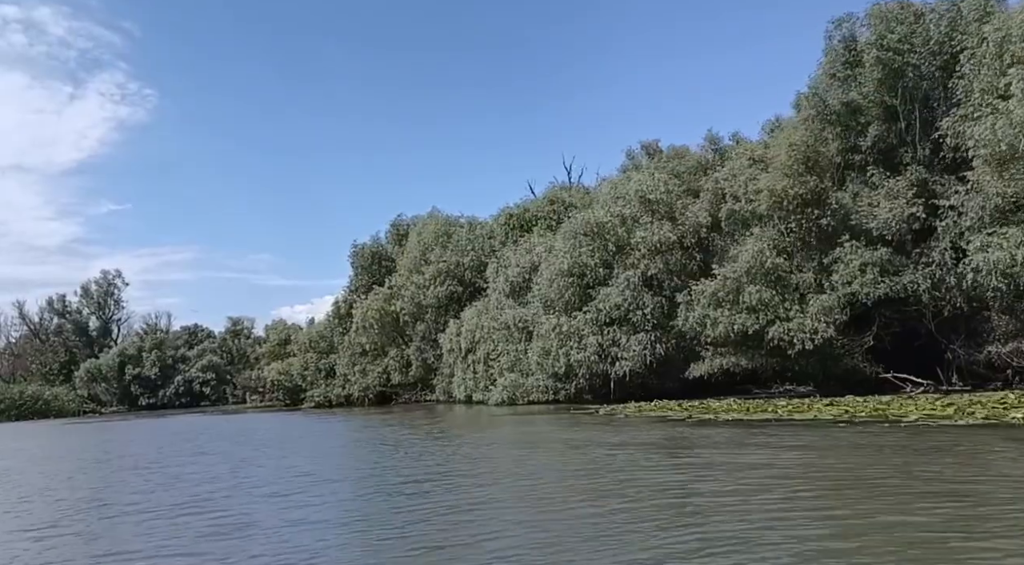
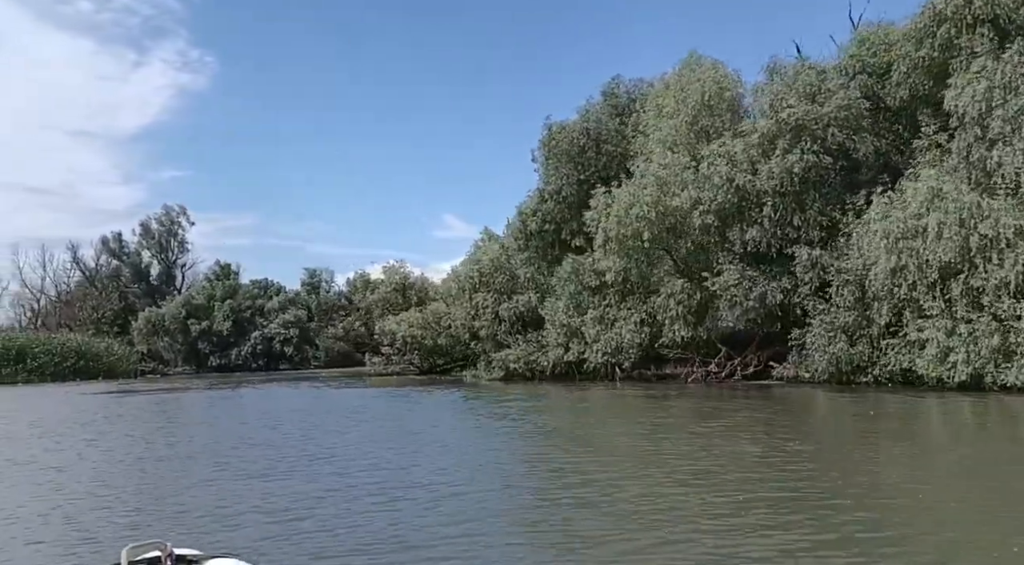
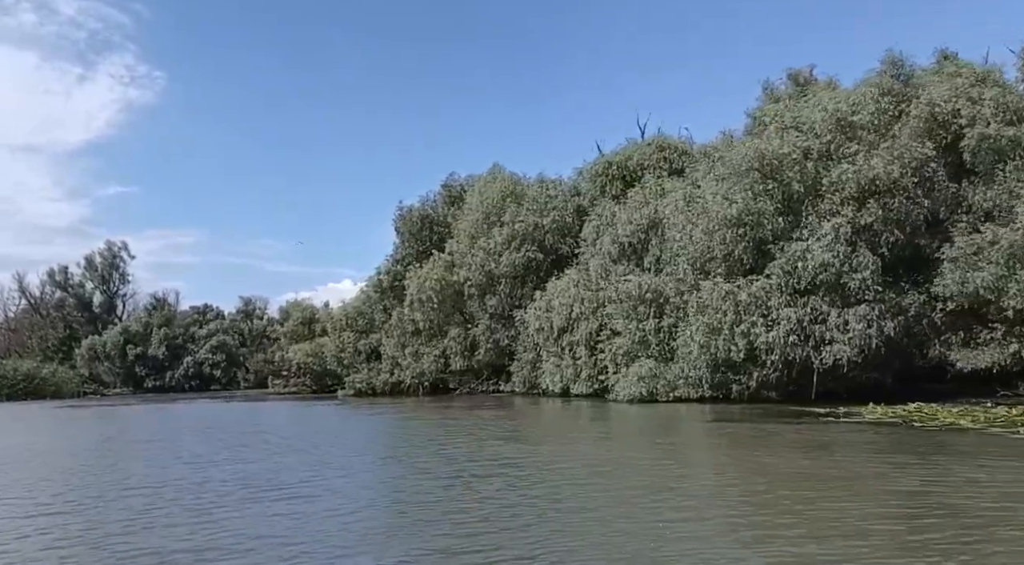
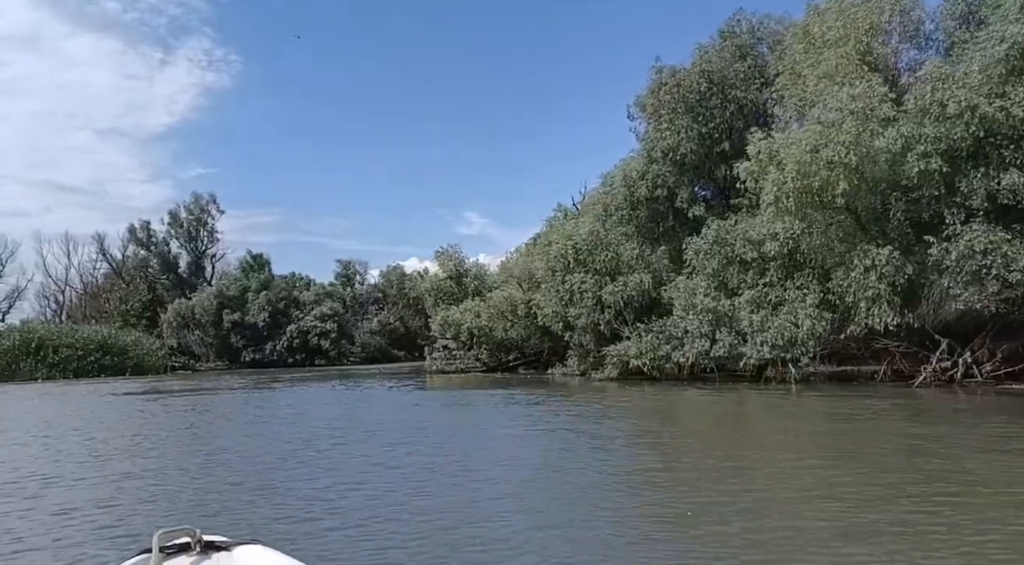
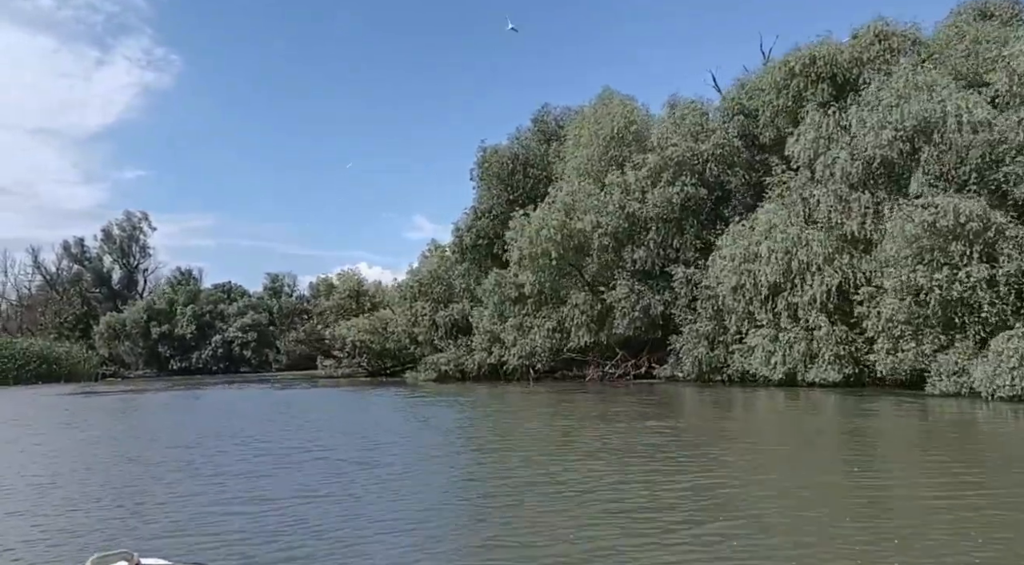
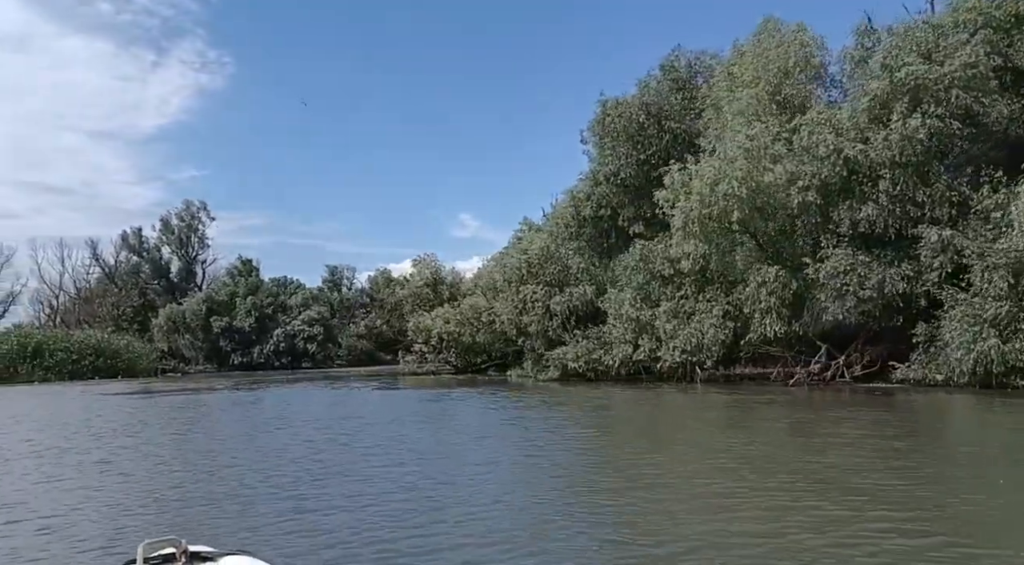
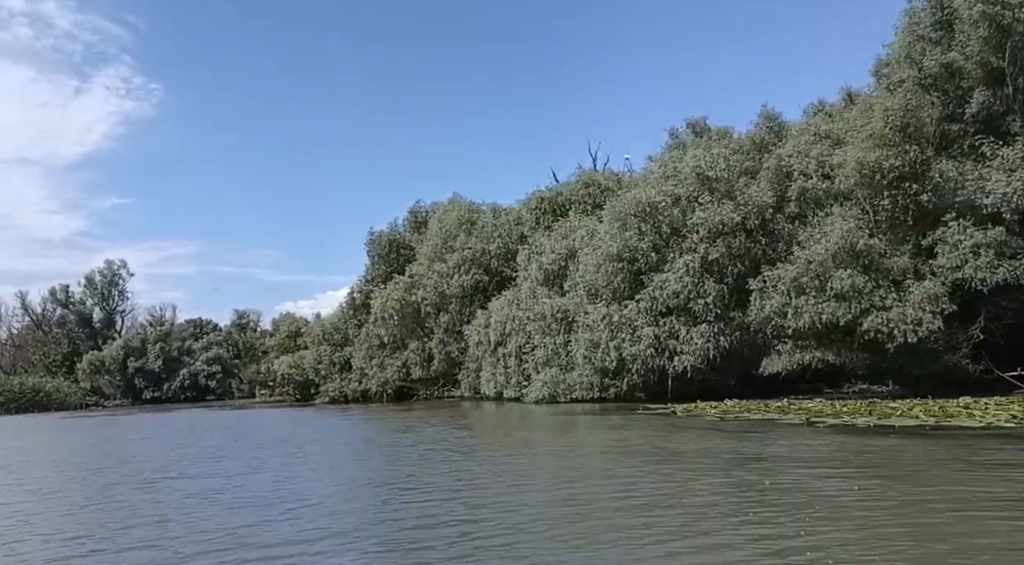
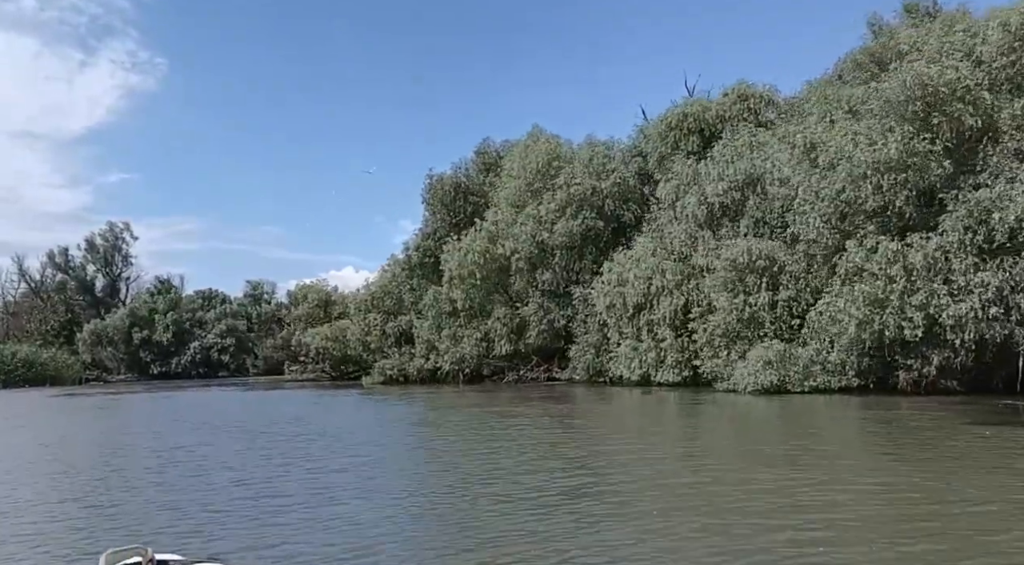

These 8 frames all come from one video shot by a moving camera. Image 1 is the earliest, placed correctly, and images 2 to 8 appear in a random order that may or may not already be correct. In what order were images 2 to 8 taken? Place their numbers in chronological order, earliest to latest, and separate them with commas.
7, 3, 8, 5, 2, 6, 4
